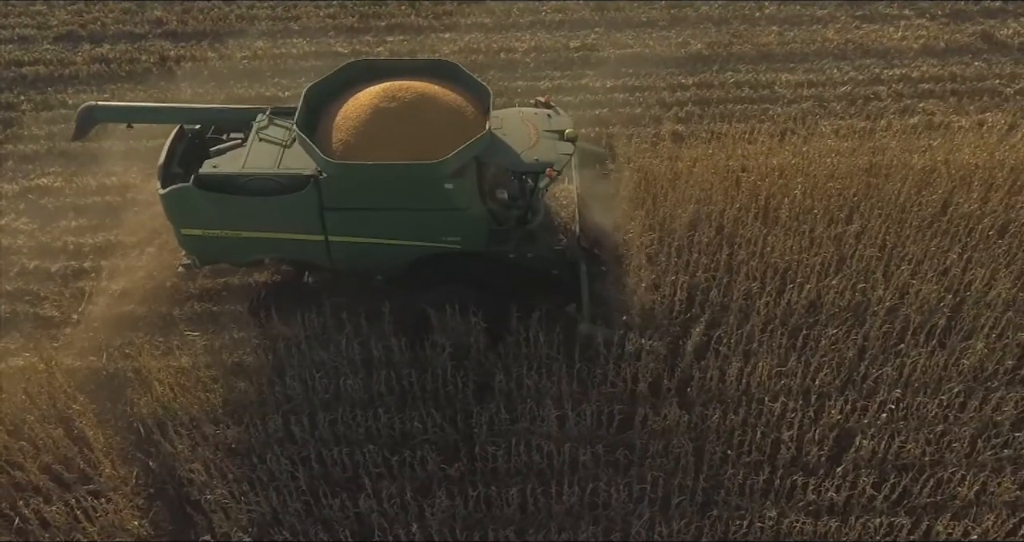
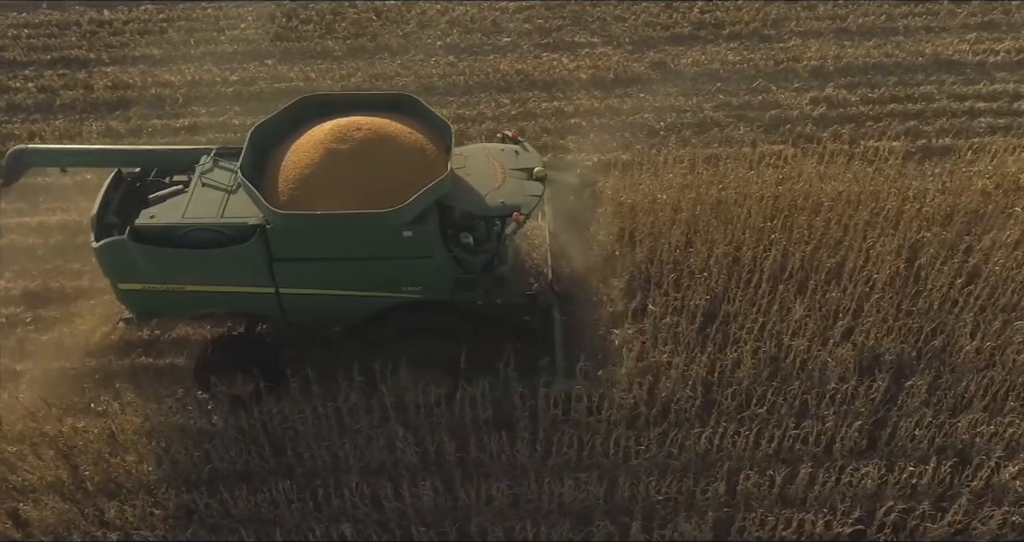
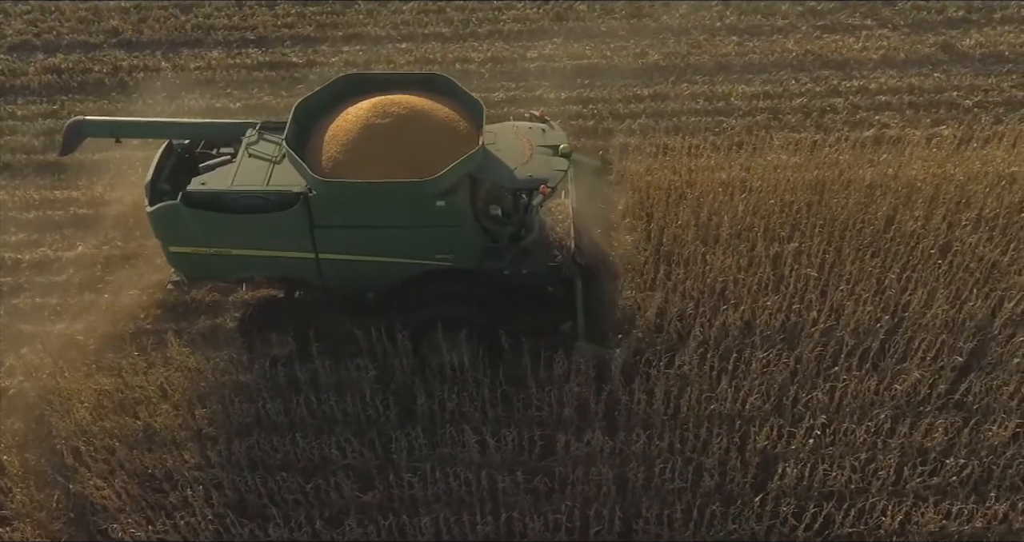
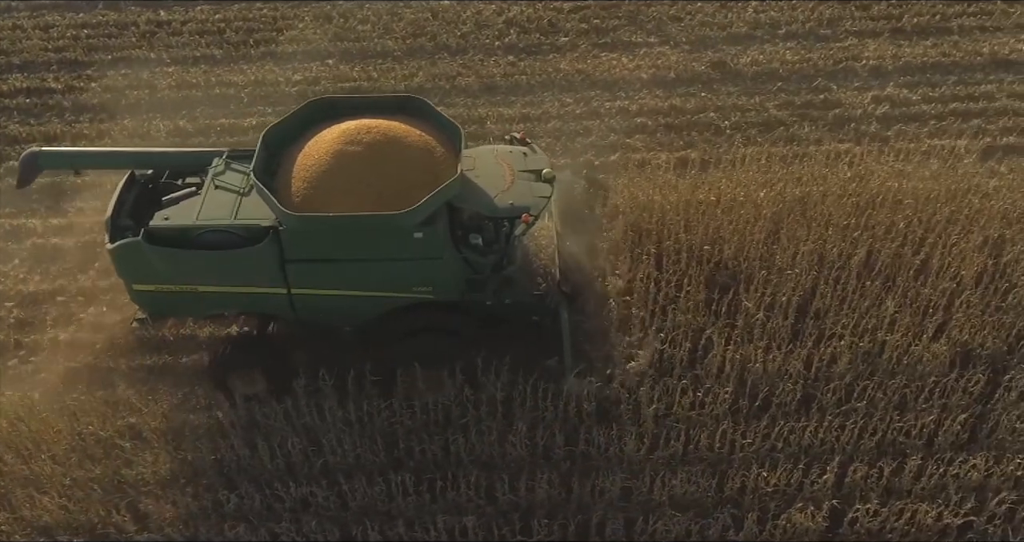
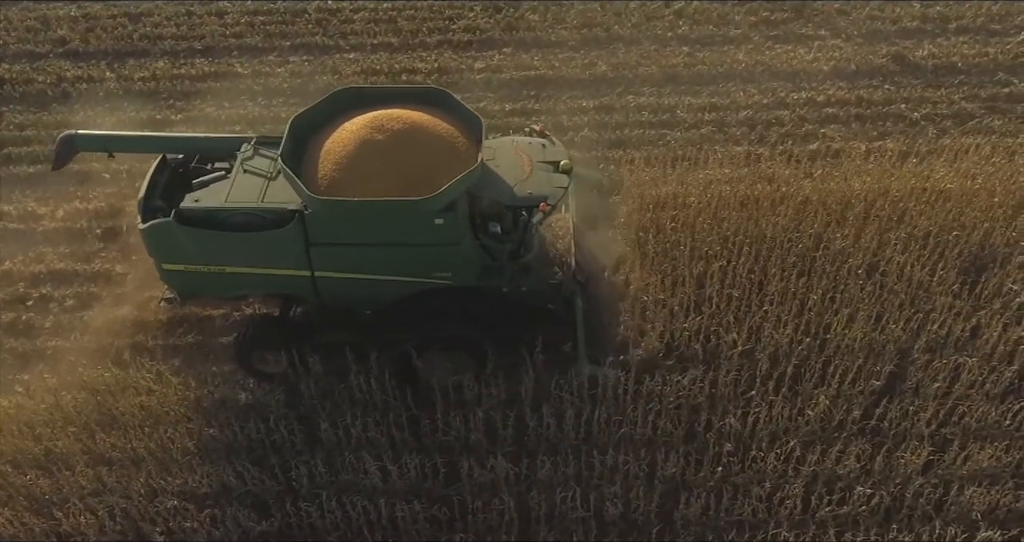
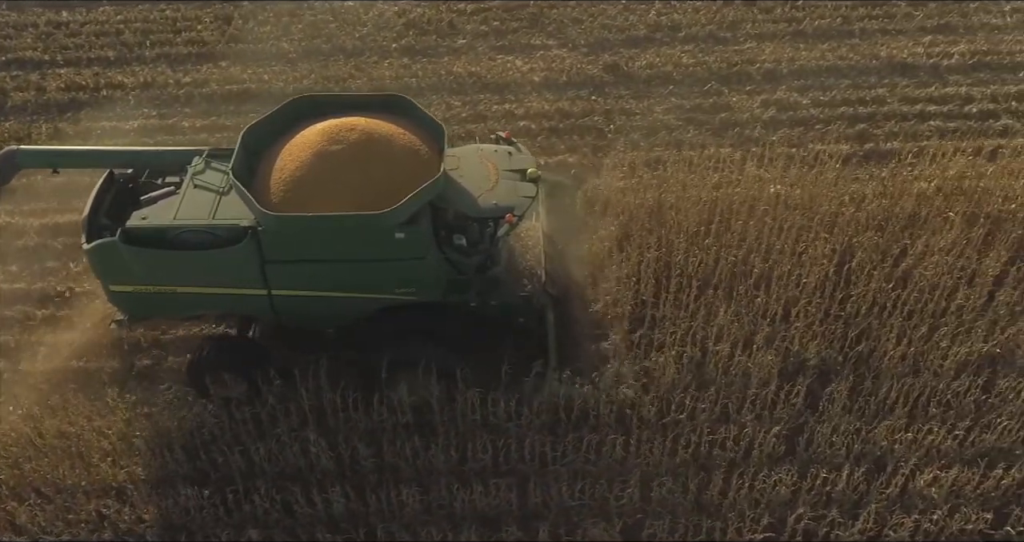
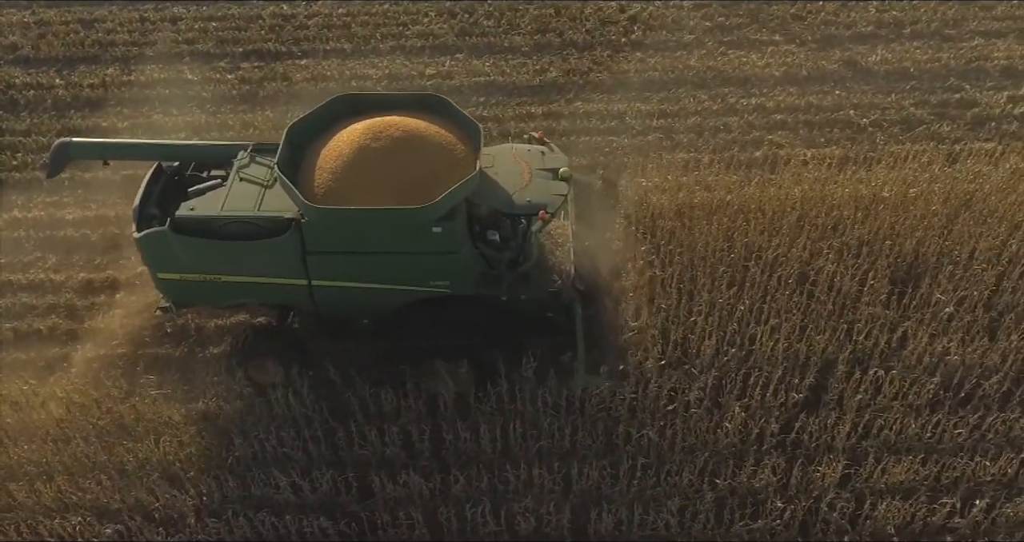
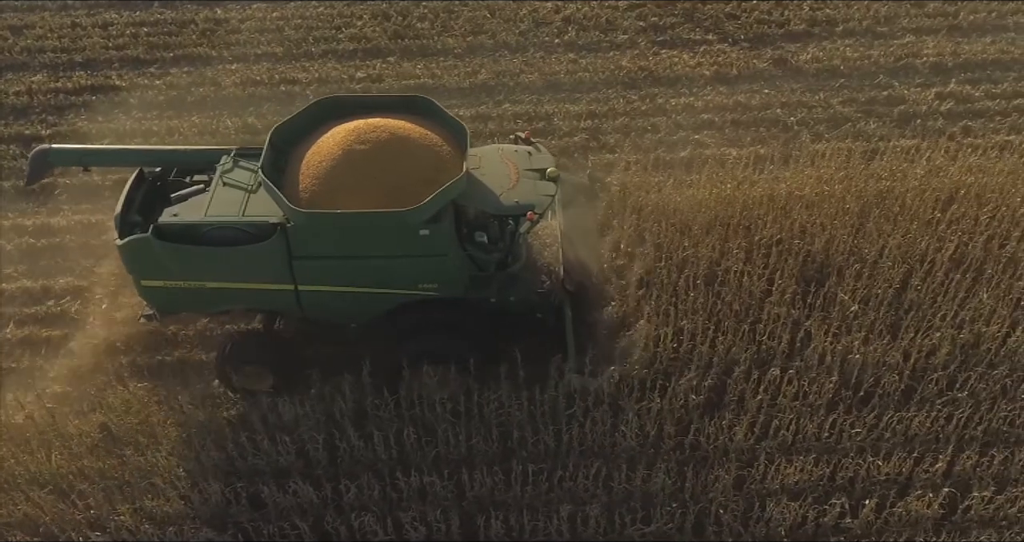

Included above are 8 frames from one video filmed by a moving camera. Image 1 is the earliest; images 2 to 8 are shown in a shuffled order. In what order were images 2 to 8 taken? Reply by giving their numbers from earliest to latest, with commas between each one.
3, 5, 7, 8, 4, 2, 6
